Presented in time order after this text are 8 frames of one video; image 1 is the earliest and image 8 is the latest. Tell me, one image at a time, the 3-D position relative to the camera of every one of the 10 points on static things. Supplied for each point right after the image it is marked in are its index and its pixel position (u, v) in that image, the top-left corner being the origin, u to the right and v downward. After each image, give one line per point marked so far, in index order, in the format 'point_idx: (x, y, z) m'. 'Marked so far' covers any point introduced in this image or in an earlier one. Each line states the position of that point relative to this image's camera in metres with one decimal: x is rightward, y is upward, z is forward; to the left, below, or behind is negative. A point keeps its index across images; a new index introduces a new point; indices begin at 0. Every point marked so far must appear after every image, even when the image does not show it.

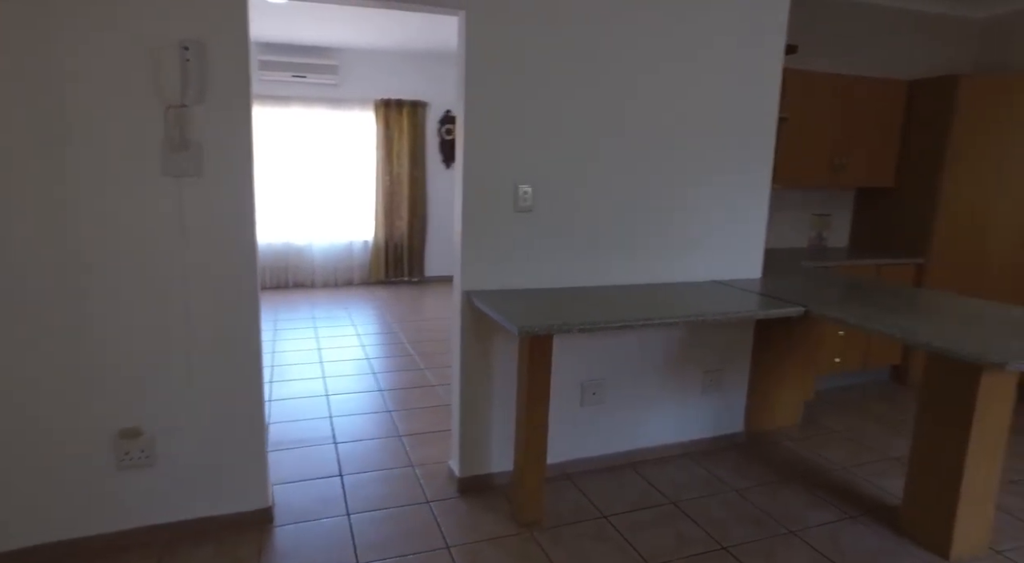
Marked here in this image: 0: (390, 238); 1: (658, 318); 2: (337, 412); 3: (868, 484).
0: (-1.4, +0.5, +6.6) m
1: (+0.6, -0.1, +2.2) m
2: (-1.0, -0.7, +3.2) m
3: (+1.6, -0.9, +2.6) m
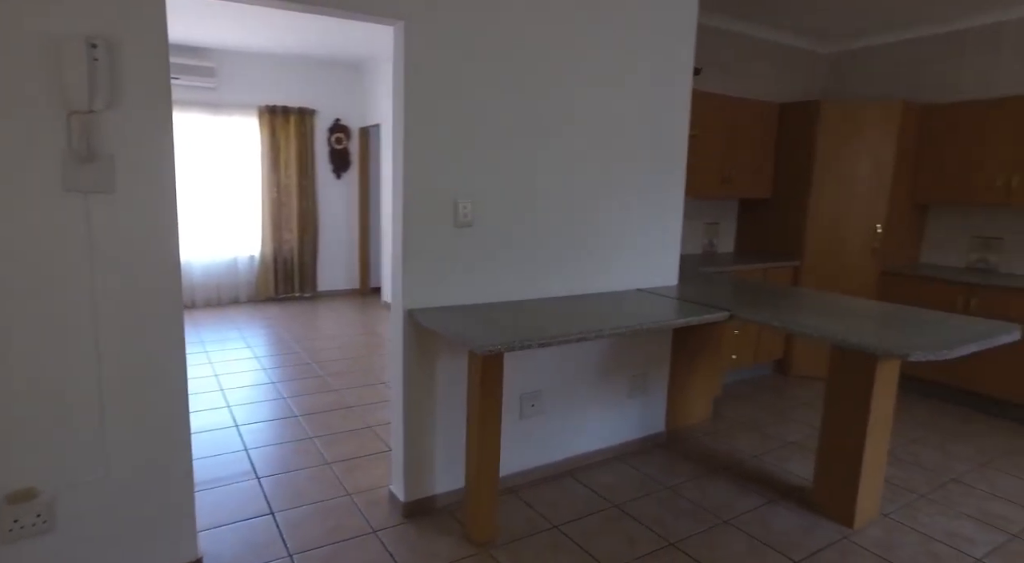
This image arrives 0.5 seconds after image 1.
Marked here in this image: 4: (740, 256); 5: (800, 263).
0: (-2.4, +0.3, +6.2) m
1: (+0.4, -0.2, +2.3) m
2: (-1.3, -0.8, +3.0) m
3: (+1.3, -0.9, +2.9) m
4: (+1.7, +0.2, +4.6) m
5: (+2.1, +0.1, +4.3) m
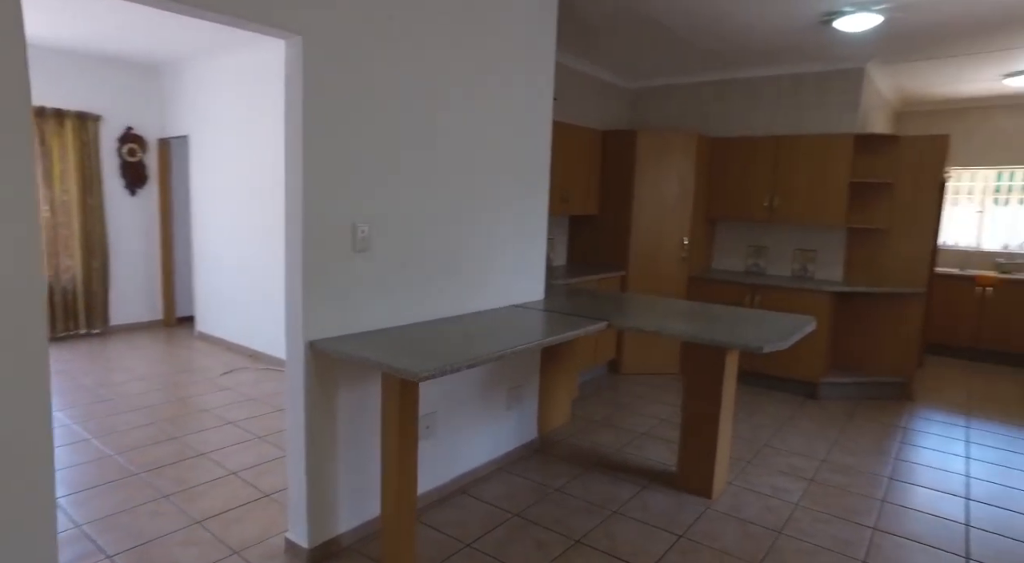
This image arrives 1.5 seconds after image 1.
0: (-3.9, 0.0, +5.1) m
1: (0.0, -0.3, +2.4) m
2: (-1.8, -1.0, +2.5) m
3: (+0.7, -1.0, +3.3) m
4: (+0.5, +0.1, +5.0) m
5: (+0.9, +0.1, +4.9) m
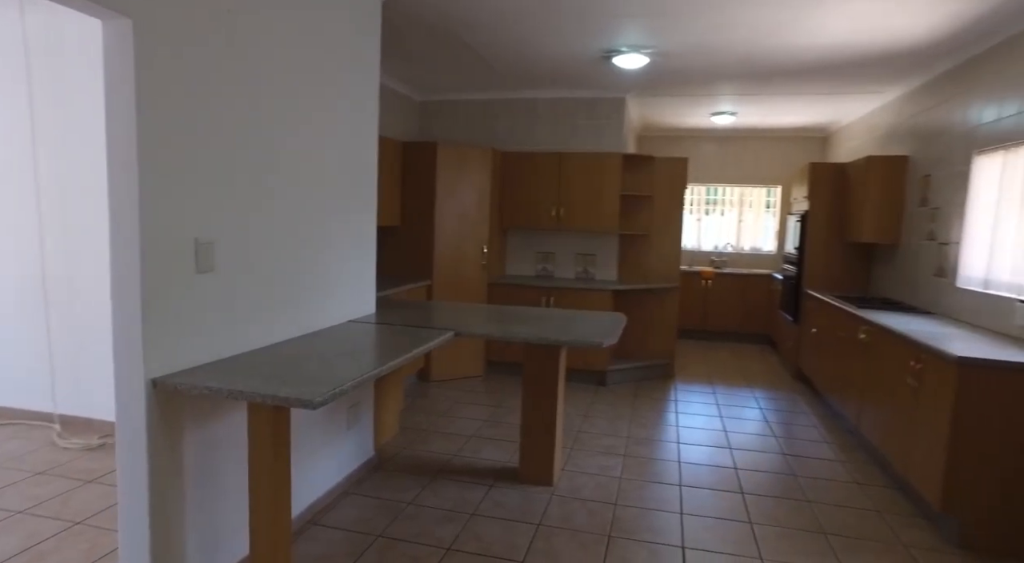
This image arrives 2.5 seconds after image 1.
0: (-5.2, -0.3, +3.3) m
1: (-0.5, -0.3, +2.3) m
2: (-2.2, -1.1, +1.7) m
3: (-0.2, -1.0, +3.4) m
4: (-1.1, 0.0, +4.9) m
5: (-0.7, 0.0, +4.9) m
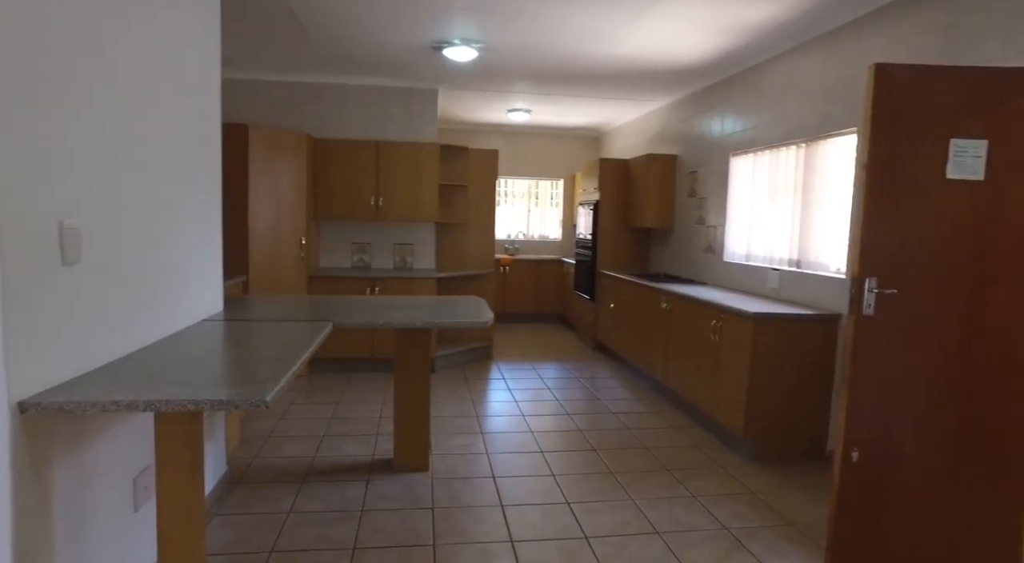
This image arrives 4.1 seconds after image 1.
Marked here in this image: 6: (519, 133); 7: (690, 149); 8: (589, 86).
0: (-5.6, -0.5, +1.2) m
1: (-0.8, -0.3, +2.1) m
2: (-2.1, -1.2, +0.9) m
3: (-0.9, -1.0, +3.3) m
4: (-2.4, 0.0, +4.3) m
5: (-2.0, 0.0, +4.5) m
6: (+0.1, +2.1, +8.4) m
7: (+1.6, +1.2, +5.4) m
8: (+0.7, +1.8, +5.6) m
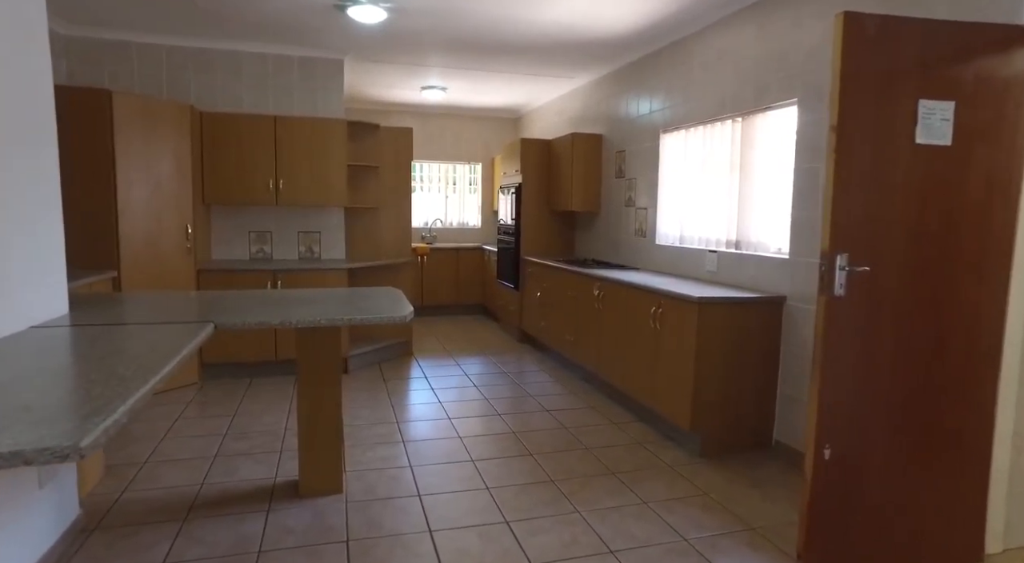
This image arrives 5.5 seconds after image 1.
0: (-5.6, -0.6, +0.1) m
1: (-1.0, -0.3, +1.6) m
2: (-2.1, -1.2, +0.3) m
3: (-1.2, -0.9, +2.7) m
4: (-2.9, 0.0, +3.5) m
5: (-2.5, +0.1, +3.8) m
6: (-1.0, +2.2, +7.9) m
7: (+0.9, +1.4, +5.2) m
8: (0.0, +2.0, +5.3) m
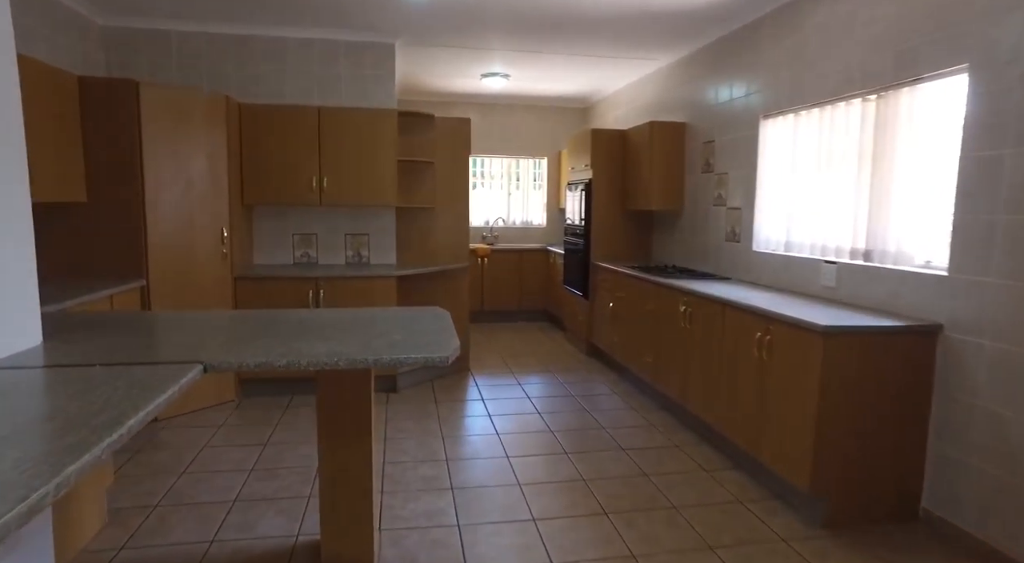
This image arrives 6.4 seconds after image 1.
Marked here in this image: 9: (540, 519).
0: (-5.6, -0.6, +0.1) m
1: (-0.9, -0.3, +1.1) m
2: (-2.1, -1.3, -0.1) m
3: (-1.0, -1.0, +2.3) m
4: (-2.5, 0.0, +3.3) m
5: (-2.1, 0.0, +3.4) m
6: (-0.2, +2.2, +7.4) m
7: (+1.4, +1.3, +4.5) m
8: (+0.5, +1.9, +4.7) m
9: (+0.1, -1.0, +2.5) m
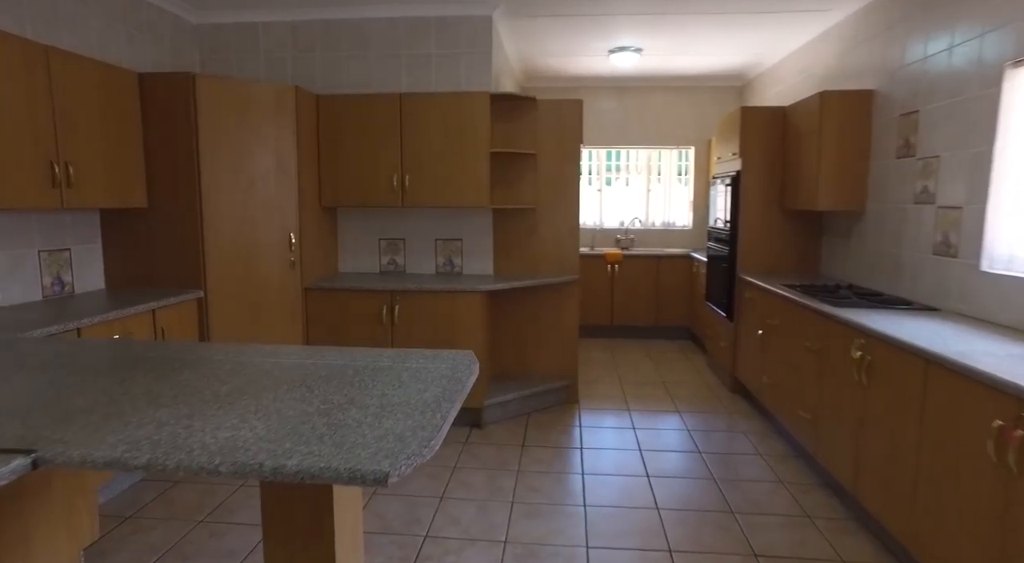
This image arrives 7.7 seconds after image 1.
0: (-5.9, -0.6, +0.9) m
1: (-1.1, -0.4, +0.6) m
2: (-2.6, -1.3, -0.2) m
3: (-0.9, -1.1, +1.8) m
4: (-2.0, -0.1, +3.1) m
5: (-1.6, -0.1, +3.2) m
6: (+1.3, +2.1, +6.4) m
7: (+2.1, +1.1, +3.3) m
8: (+1.3, +1.8, +3.6) m
9: (+0.3, -1.1, +1.7) m
